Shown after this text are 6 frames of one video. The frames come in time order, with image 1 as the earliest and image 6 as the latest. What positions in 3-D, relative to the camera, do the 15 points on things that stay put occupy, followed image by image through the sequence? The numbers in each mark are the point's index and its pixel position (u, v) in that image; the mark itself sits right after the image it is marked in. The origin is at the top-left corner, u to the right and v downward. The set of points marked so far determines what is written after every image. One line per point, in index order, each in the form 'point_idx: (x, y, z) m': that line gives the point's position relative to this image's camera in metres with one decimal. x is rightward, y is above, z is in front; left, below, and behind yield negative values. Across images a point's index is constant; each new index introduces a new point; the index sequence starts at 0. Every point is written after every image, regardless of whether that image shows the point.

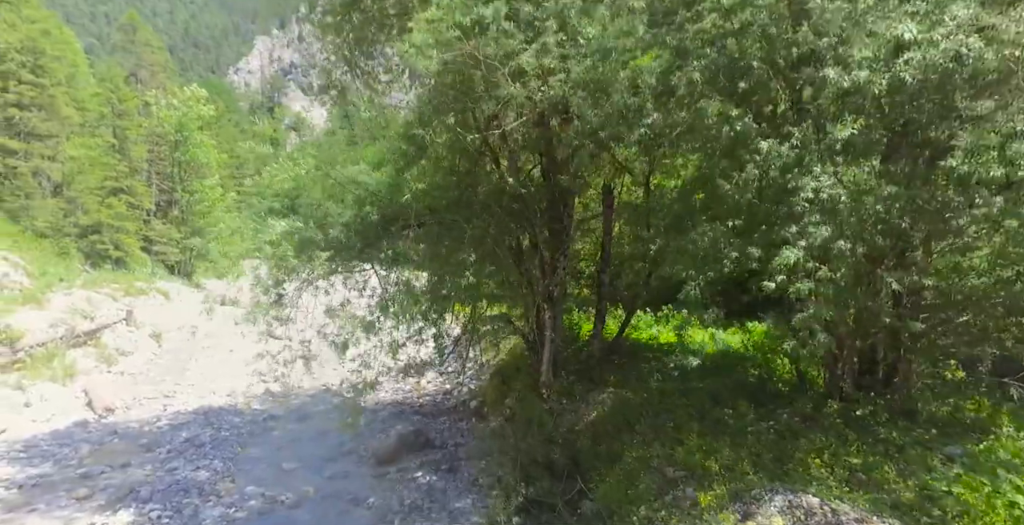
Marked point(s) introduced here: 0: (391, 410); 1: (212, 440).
0: (-2.1, -2.7, +12.5) m
1: (-4.8, -2.8, +11.0) m
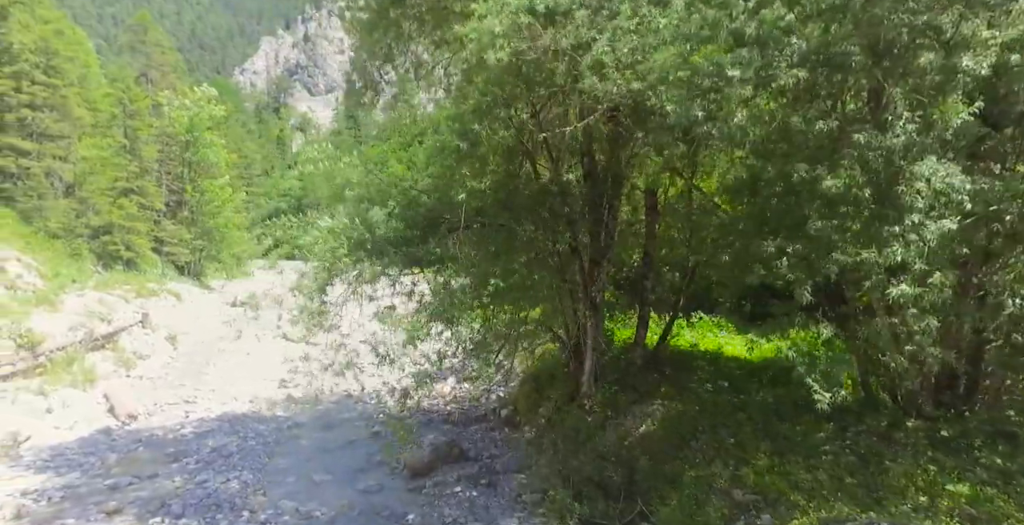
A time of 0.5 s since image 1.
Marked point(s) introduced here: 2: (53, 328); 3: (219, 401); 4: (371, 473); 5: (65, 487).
0: (-1.6, -2.8, +12.2) m
1: (-4.2, -2.9, +10.7) m
2: (-11.1, -1.5, +16.6) m
3: (-6.1, -2.9, +14.3) m
4: (-2.0, -3.0, +9.8) m
5: (-5.9, -3.0, +9.1) m
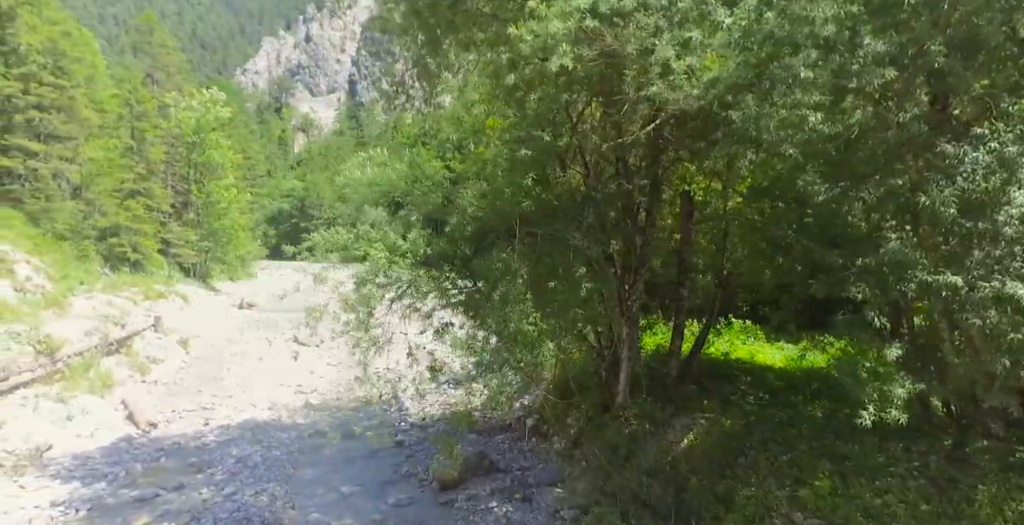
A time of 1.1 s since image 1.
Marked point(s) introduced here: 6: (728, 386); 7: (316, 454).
0: (-1.2, -2.9, +12.0) m
1: (-3.8, -3.0, +10.6) m
2: (-10.6, -1.6, +16.5) m
3: (-5.6, -3.0, +14.1) m
4: (-1.6, -3.1, +9.7) m
5: (-5.5, -3.1, +8.9) m
6: (+2.9, -1.6, +9.1) m
7: (-3.2, -3.1, +11.2) m
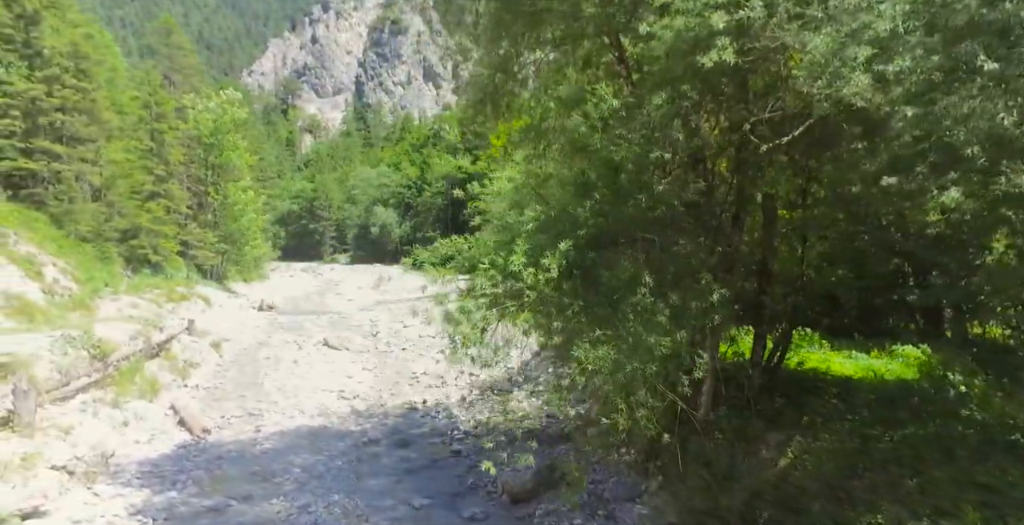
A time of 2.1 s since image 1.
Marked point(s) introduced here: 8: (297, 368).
0: (-0.1, -3.0, +11.8) m
1: (-2.8, -3.1, +10.4) m
2: (-9.6, -1.7, +16.4) m
3: (-4.6, -3.1, +14.0) m
4: (-0.6, -3.2, +9.5) m
5: (-4.5, -3.2, +8.8) m
6: (+3.9, -1.8, +8.9) m
7: (-2.2, -3.3, +11.1) m
8: (-6.2, -3.0, +19.6) m
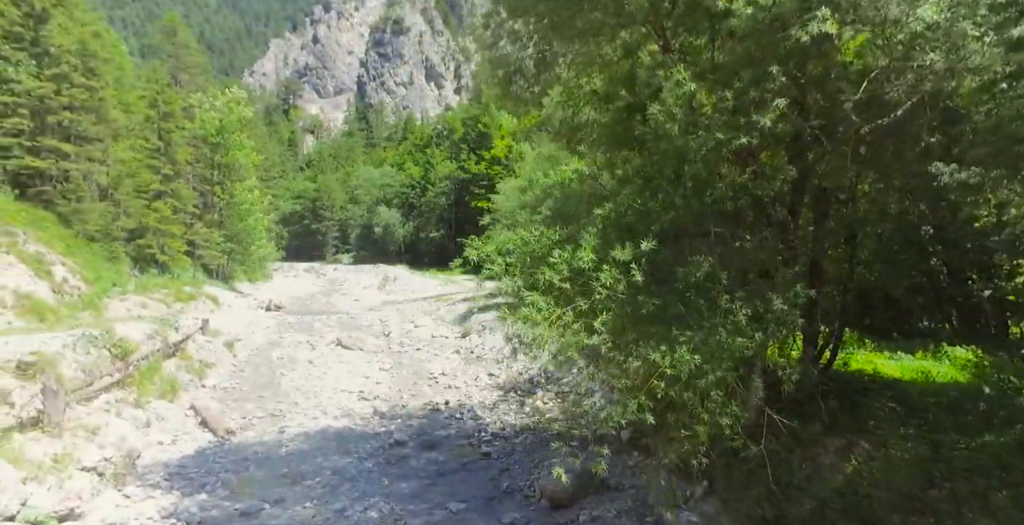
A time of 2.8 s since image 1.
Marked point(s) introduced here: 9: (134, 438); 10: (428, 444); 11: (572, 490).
0: (+0.4, -3.0, +11.6) m
1: (-2.3, -3.1, +10.2) m
2: (-9.0, -1.7, +16.2) m
3: (-4.1, -3.1, +13.7) m
4: (-0.1, -3.2, +9.3) m
5: (-4.0, -3.2, +8.6) m
6: (+4.4, -1.7, +8.6) m
7: (-1.7, -3.2, +10.9) m
8: (-5.7, -3.0, +19.4) m
9: (-5.9, -2.8, +10.6) m
10: (-1.5, -3.2, +12.0) m
11: (+0.8, -2.9, +9.0) m
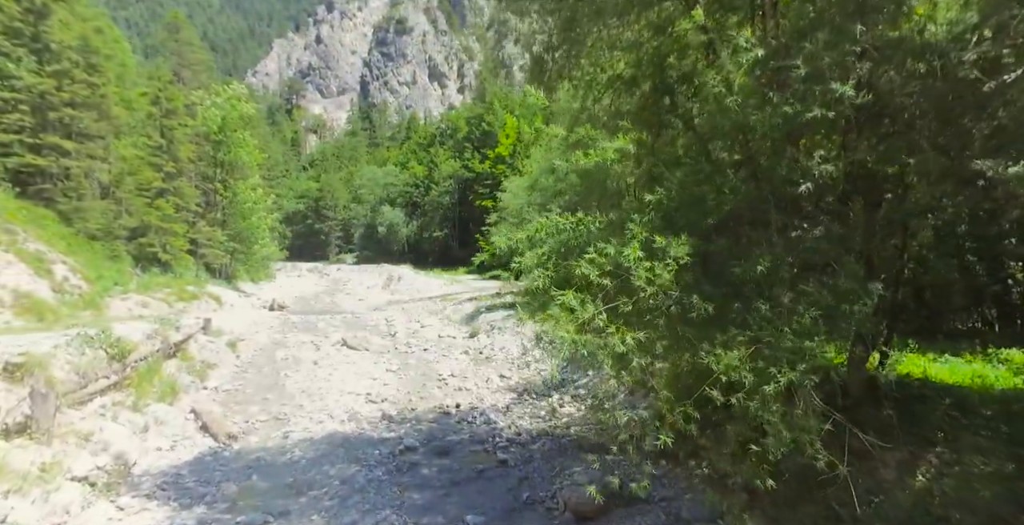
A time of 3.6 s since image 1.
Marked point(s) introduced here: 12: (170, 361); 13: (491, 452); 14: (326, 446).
0: (+0.7, -2.9, +11.0) m
1: (-2.0, -3.0, +9.6) m
2: (-8.7, -1.6, +15.6) m
3: (-3.8, -3.0, +13.1) m
4: (+0.2, -3.2, +8.7) m
5: (-3.7, -3.1, +8.0) m
6: (+4.7, -1.7, +8.0) m
7: (-1.4, -3.2, +10.2) m
8: (-5.3, -2.9, +18.8) m
9: (-5.6, -2.7, +10.0) m
10: (-1.2, -3.1, +11.4) m
11: (+1.1, -2.9, +8.4) m
12: (-7.8, -2.2, +15.5) m
13: (-0.3, -3.1, +11.3) m
14: (-3.1, -3.0, +11.2) m
